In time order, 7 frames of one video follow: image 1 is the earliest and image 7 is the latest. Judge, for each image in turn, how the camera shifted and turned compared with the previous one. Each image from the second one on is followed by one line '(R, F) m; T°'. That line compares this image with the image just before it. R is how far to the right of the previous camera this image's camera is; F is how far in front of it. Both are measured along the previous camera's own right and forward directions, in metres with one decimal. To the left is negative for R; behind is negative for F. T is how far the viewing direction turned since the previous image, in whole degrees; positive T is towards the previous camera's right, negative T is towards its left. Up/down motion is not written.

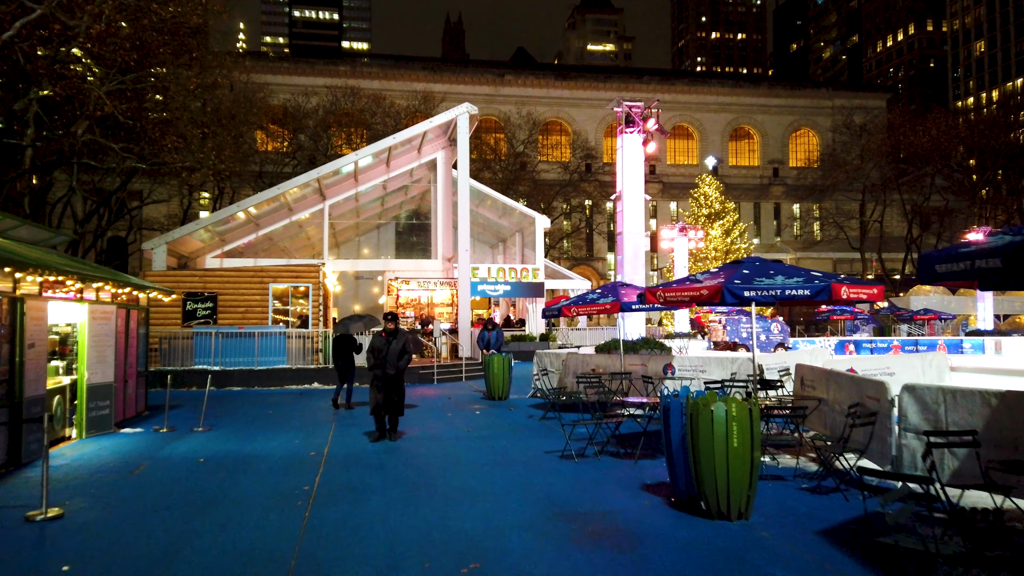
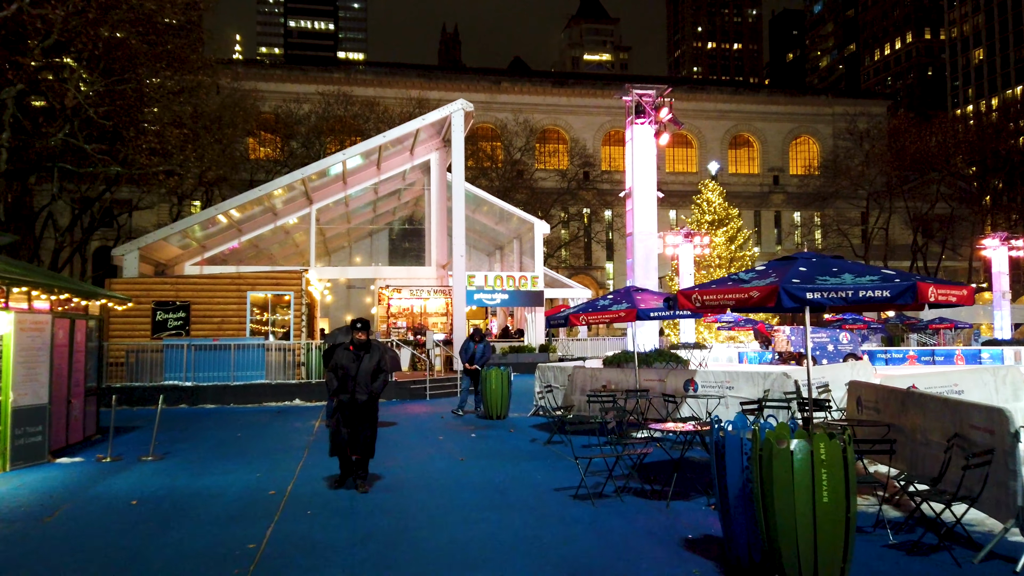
(-0.1, +1.6) m; 0°
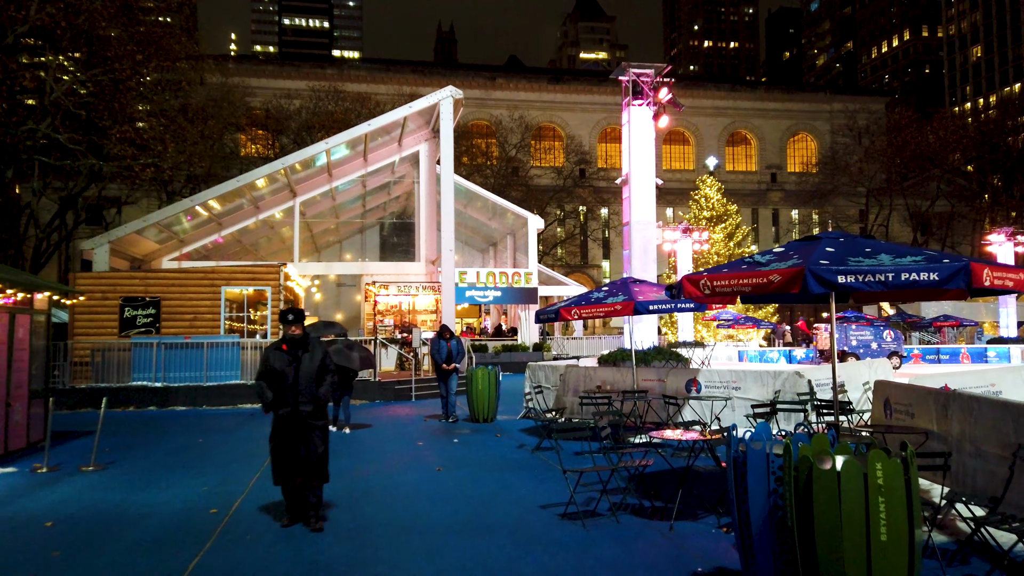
(+0.2, +1.0) m; 0°
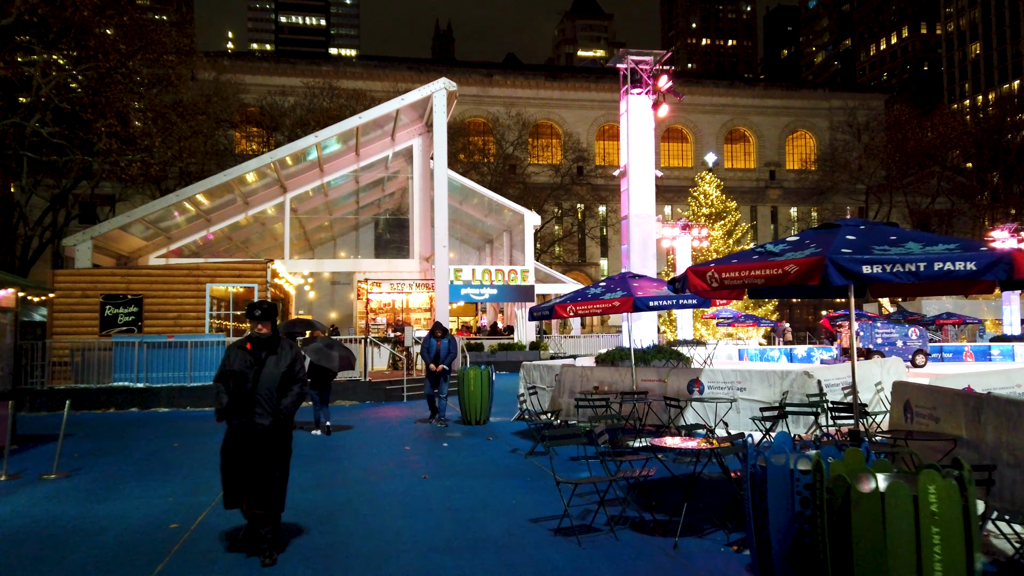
(+0.1, +0.6) m; 0°
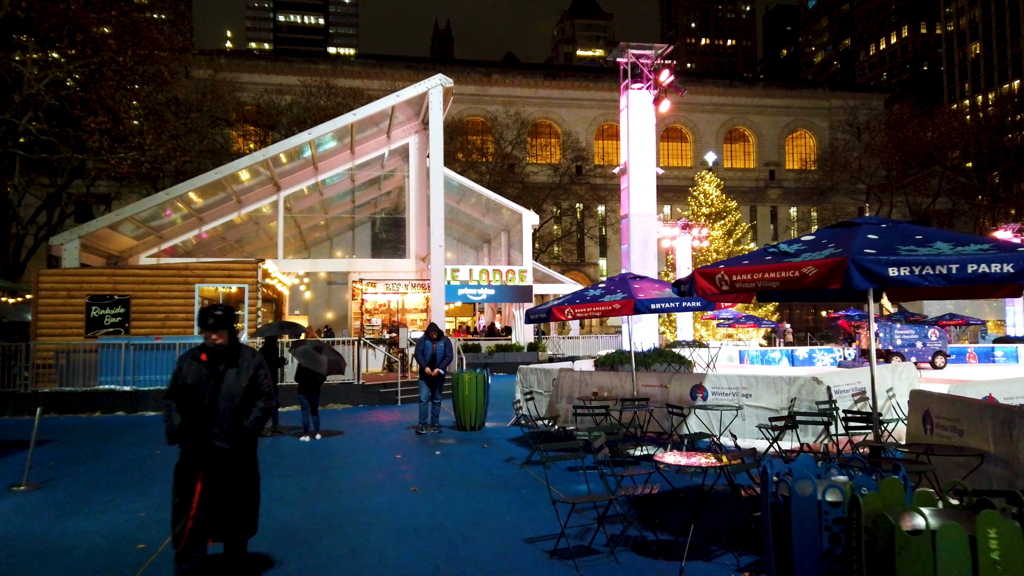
(0.0, +0.4) m; 0°
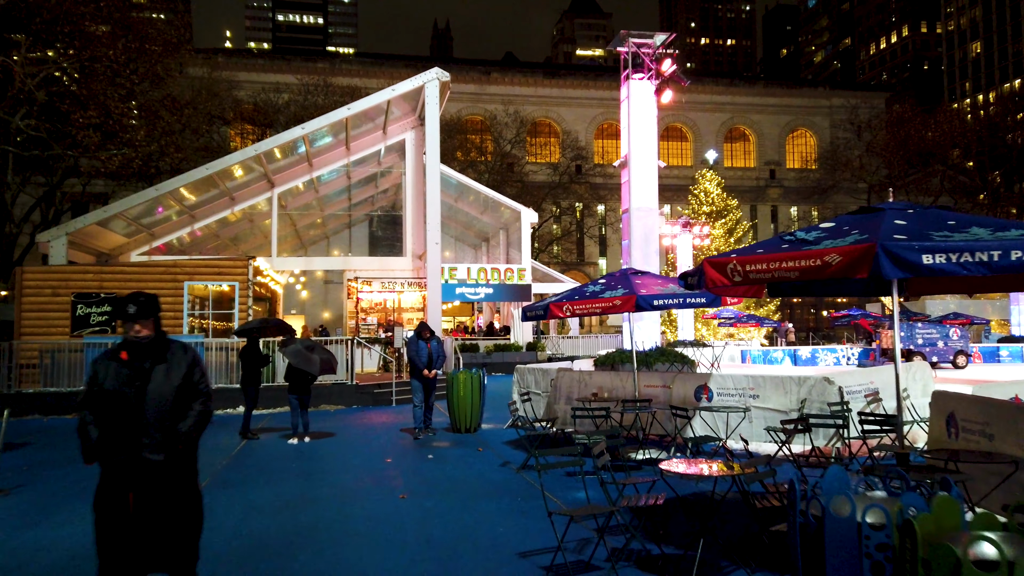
(0.0, +0.4) m; 0°
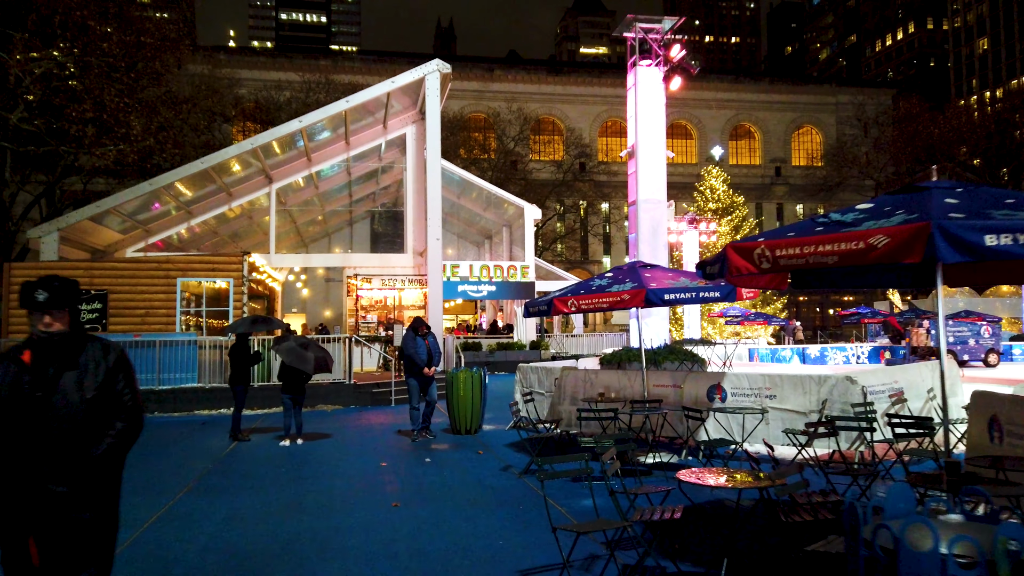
(0.0, +0.5) m; 0°
